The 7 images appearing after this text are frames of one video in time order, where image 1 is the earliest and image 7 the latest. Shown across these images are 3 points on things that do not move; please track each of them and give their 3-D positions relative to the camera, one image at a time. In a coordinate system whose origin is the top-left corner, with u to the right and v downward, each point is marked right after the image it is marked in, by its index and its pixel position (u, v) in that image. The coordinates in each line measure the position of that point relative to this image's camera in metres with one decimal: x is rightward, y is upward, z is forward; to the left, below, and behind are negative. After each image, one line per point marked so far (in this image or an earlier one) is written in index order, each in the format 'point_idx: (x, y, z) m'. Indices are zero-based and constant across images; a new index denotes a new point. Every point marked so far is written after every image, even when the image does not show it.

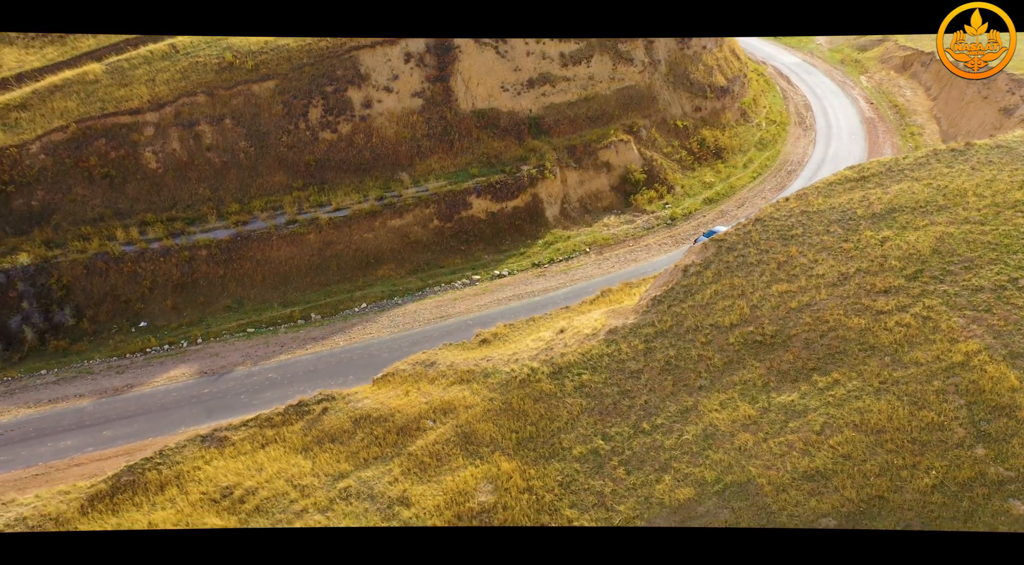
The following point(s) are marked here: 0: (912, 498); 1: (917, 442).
0: (+8.4, -4.5, +17.1) m
1: (+8.9, -3.5, +17.9) m
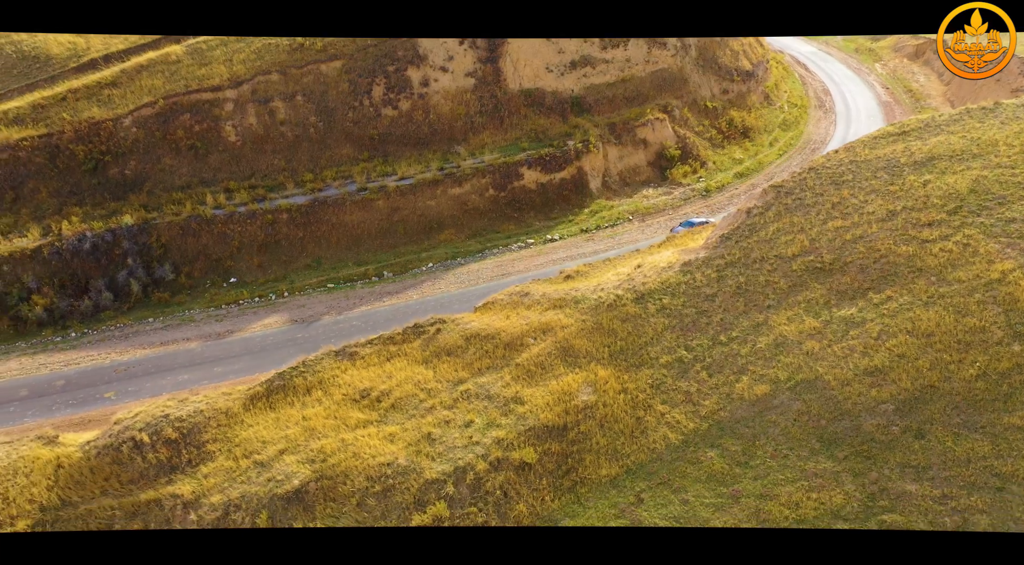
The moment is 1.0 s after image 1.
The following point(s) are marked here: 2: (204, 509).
0: (+11.2, -2.6, +20.2) m
1: (+11.7, -1.6, +21.0) m
2: (-7.6, -5.6, +19.8) m
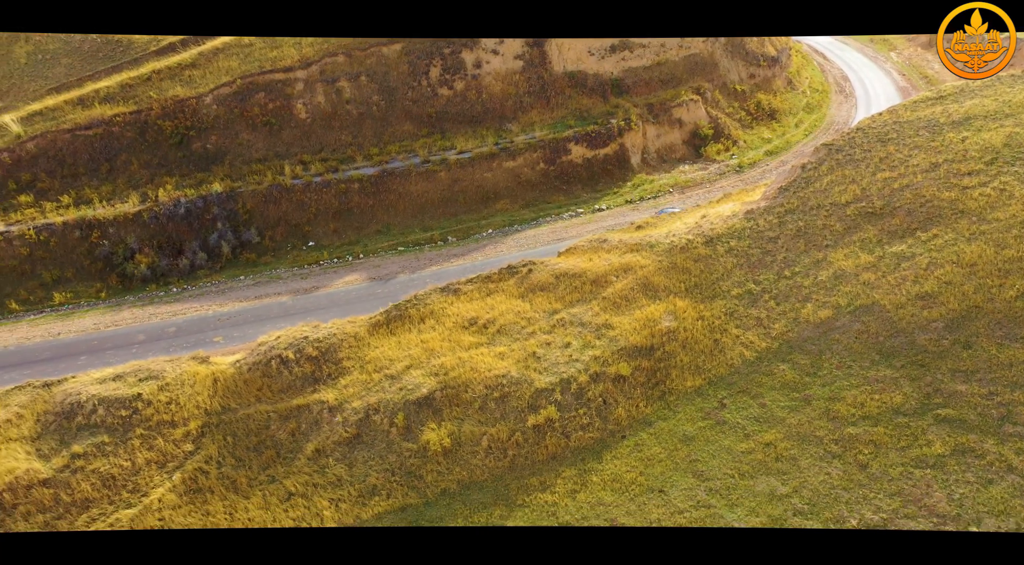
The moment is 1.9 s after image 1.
0: (+14.0, -0.6, +23.3) m
1: (+14.5, +0.4, +24.0) m
2: (-4.7, -3.7, +23.0) m
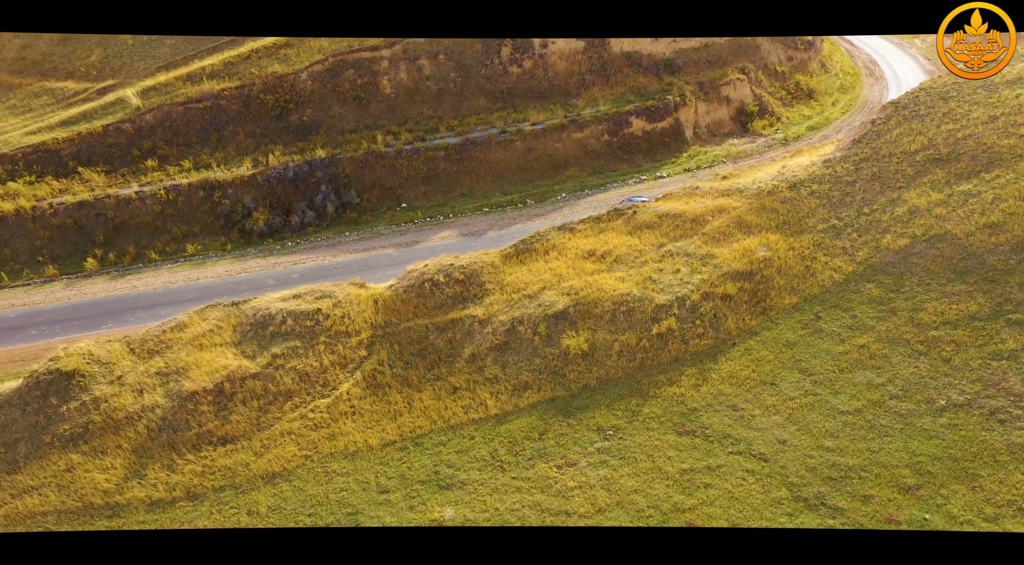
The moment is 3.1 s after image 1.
0: (+18.1, +1.7, +26.9) m
1: (+18.7, +2.7, +27.7) m
2: (-0.6, -1.4, +26.9) m
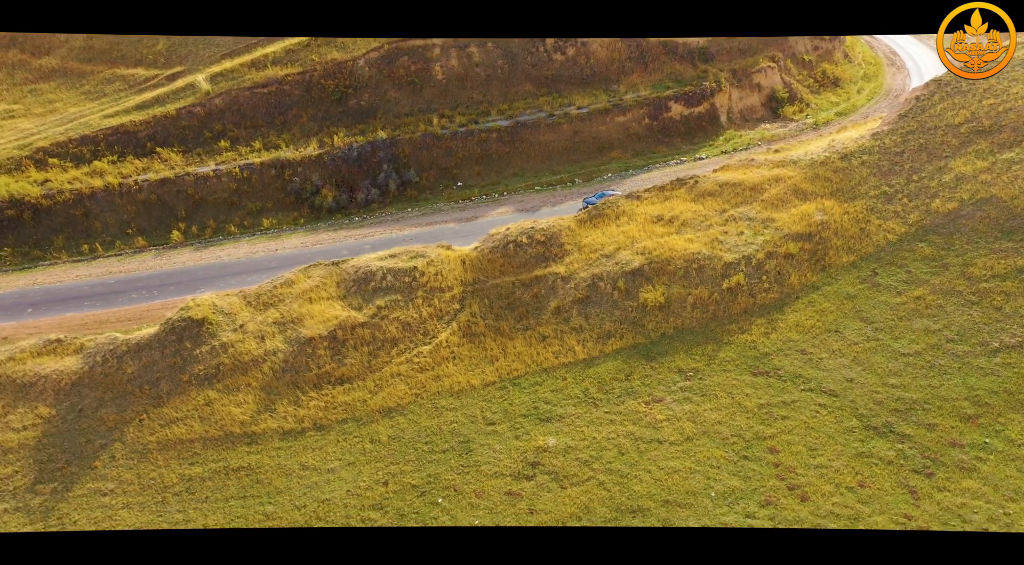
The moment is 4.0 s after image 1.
0: (+21.0, +3.2, +29.1) m
1: (+21.5, +4.2, +29.8) m
2: (+2.3, +0.1, +29.3) m
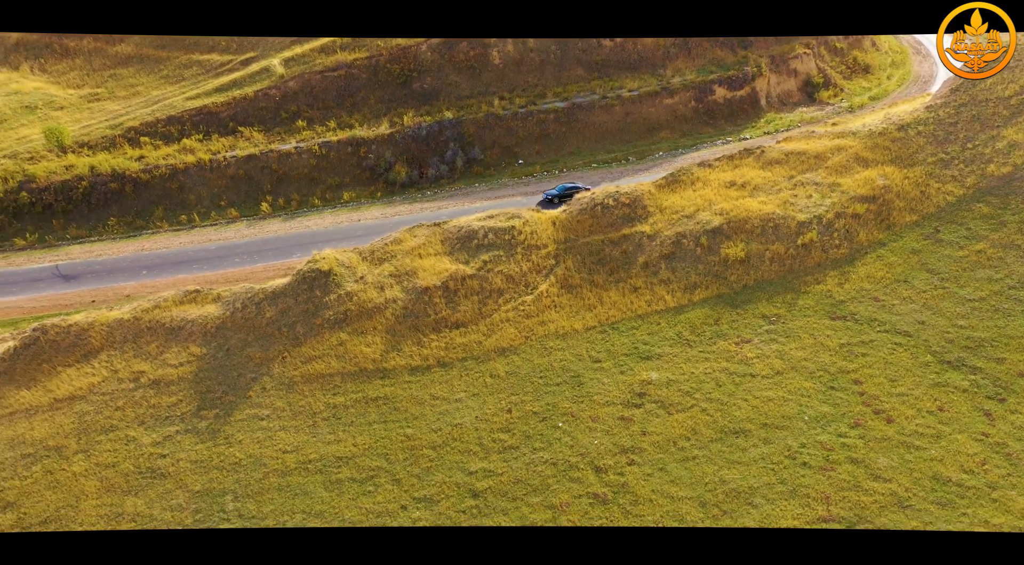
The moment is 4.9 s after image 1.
0: (+24.5, +4.9, +31.5) m
1: (+25.1, +5.9, +32.2) m
2: (+5.8, +1.7, +31.8) m
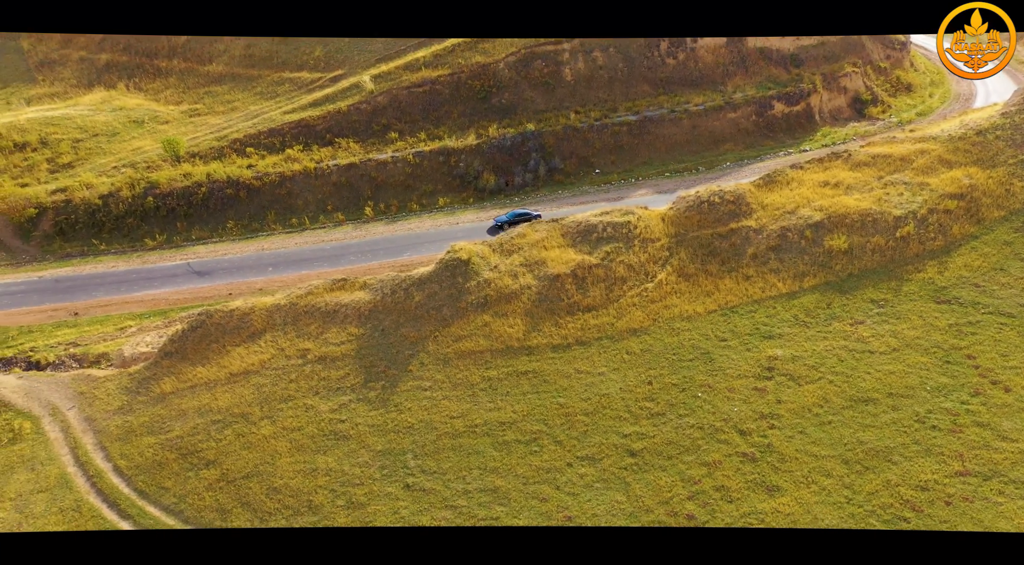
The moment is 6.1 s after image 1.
0: (+29.4, +5.3, +33.6) m
1: (+29.9, +6.3, +34.4) m
2: (+10.7, +2.1, +34.2) m
